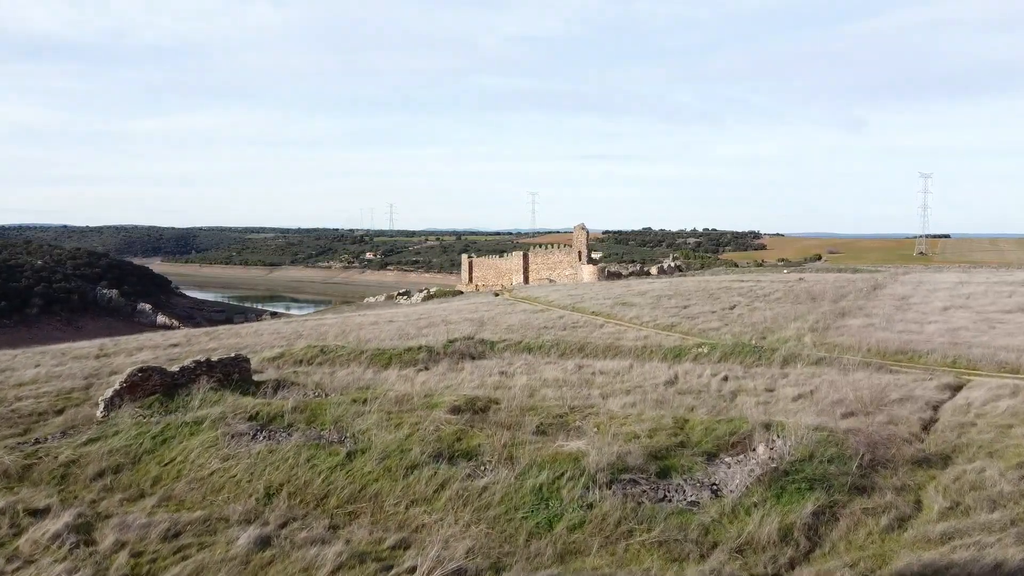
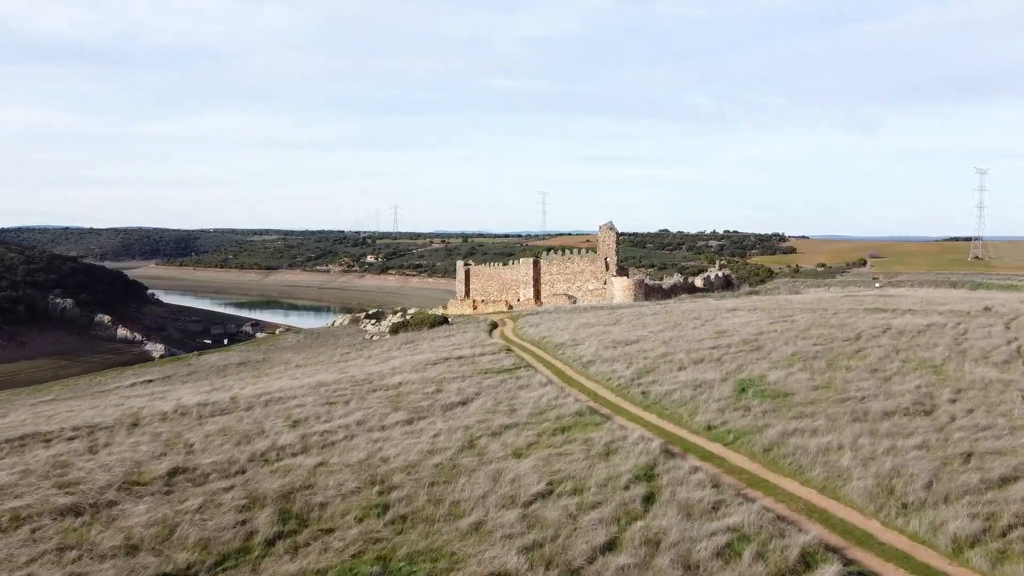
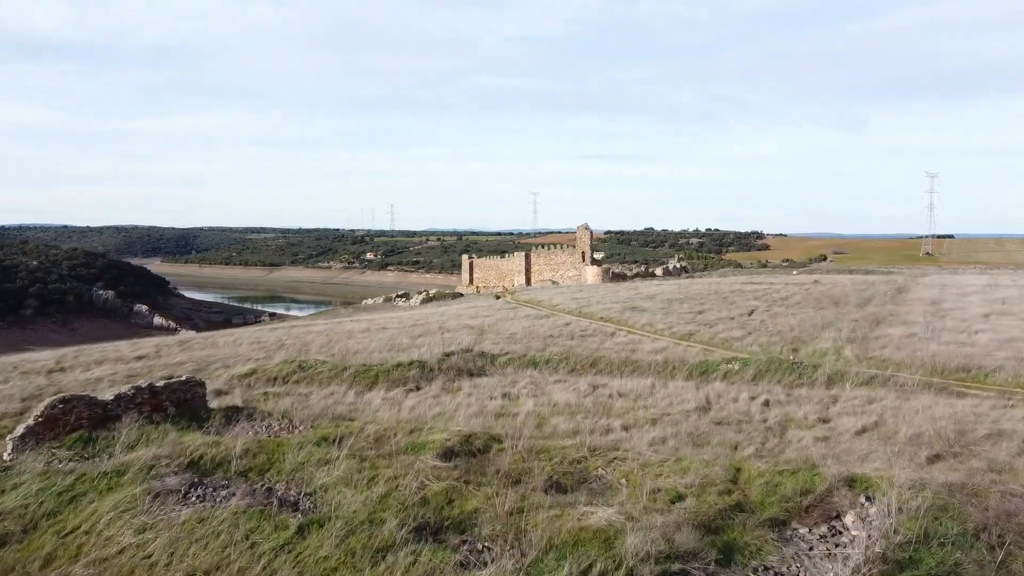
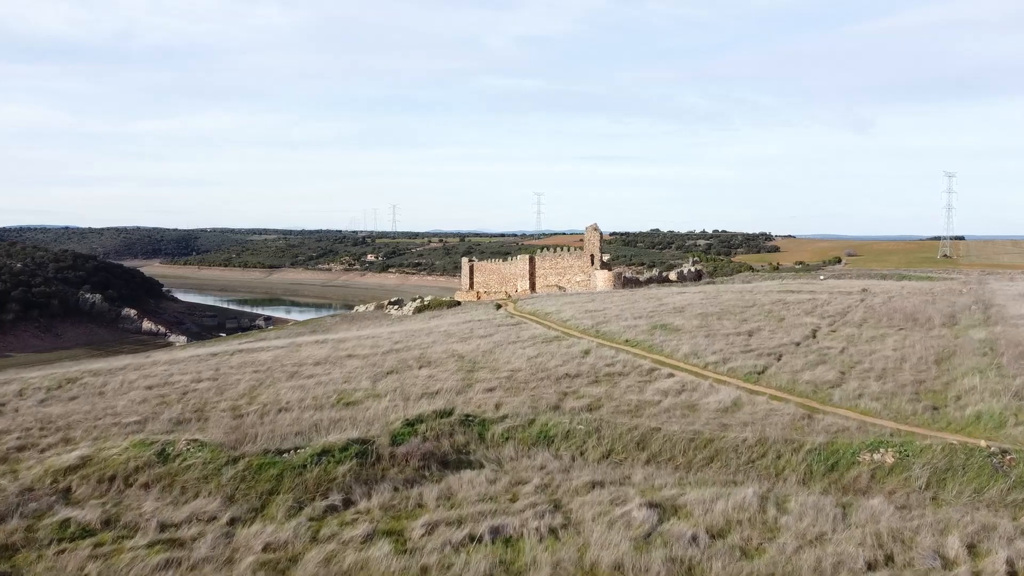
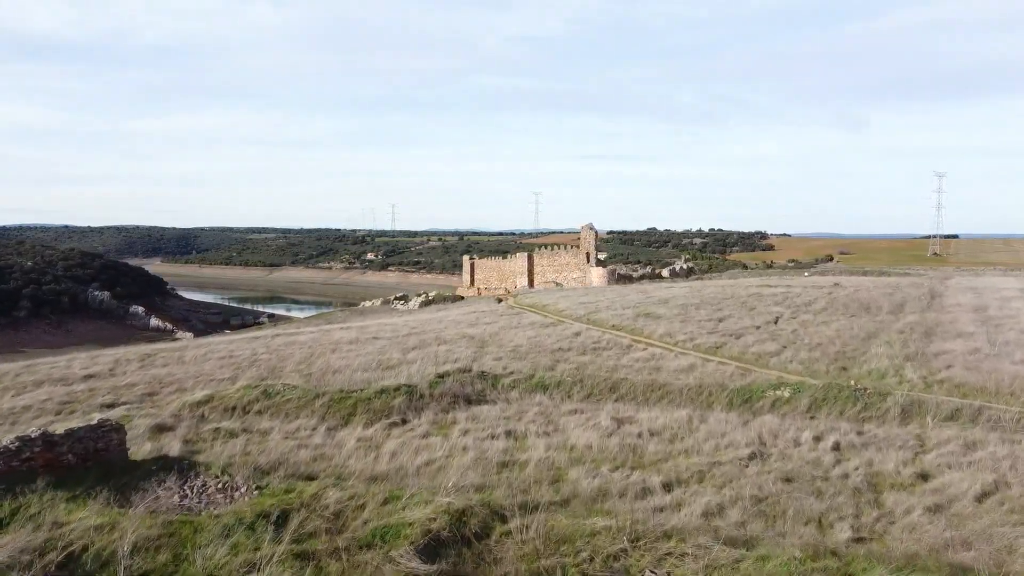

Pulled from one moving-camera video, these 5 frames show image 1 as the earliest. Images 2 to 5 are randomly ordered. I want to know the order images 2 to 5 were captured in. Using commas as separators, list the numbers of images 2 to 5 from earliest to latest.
3, 5, 4, 2
